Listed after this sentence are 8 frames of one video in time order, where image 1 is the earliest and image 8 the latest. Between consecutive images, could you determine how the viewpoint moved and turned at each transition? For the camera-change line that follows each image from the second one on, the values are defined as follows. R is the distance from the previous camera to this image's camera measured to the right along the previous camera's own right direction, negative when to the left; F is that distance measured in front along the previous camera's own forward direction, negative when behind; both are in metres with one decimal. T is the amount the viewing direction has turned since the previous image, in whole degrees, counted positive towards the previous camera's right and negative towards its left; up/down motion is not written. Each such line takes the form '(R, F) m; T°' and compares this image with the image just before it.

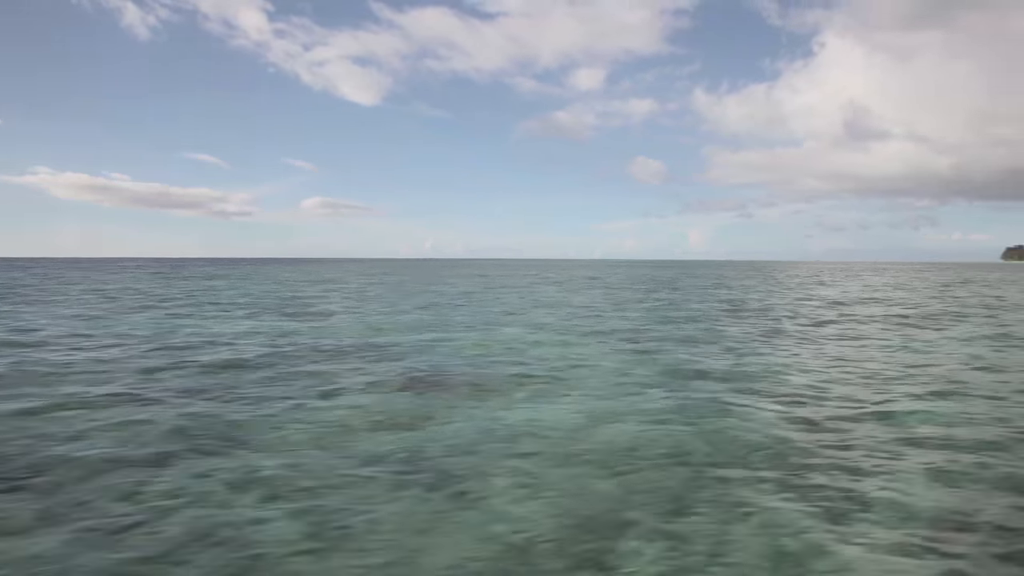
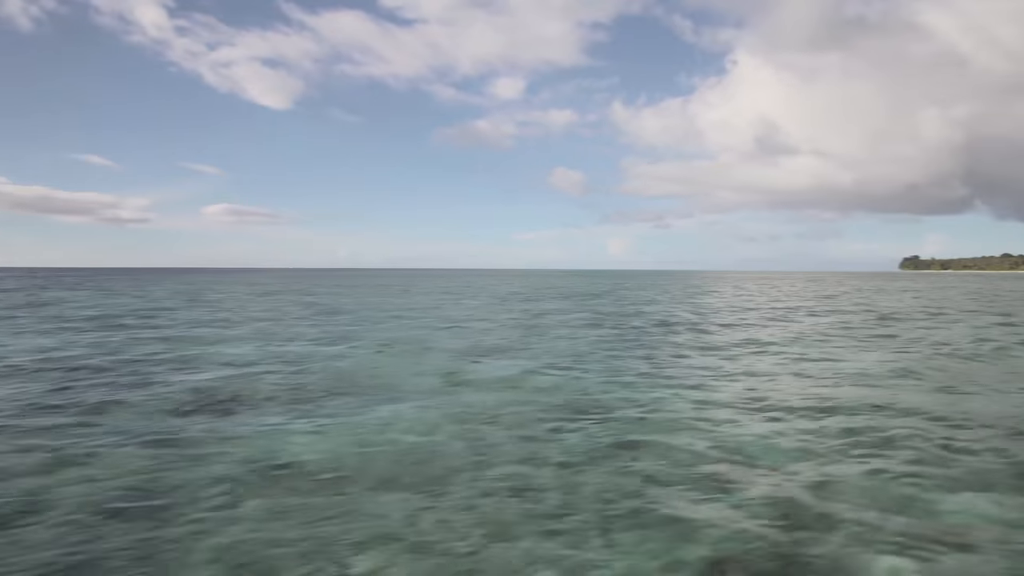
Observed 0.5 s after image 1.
(-3.7, +1.7) m; -5°
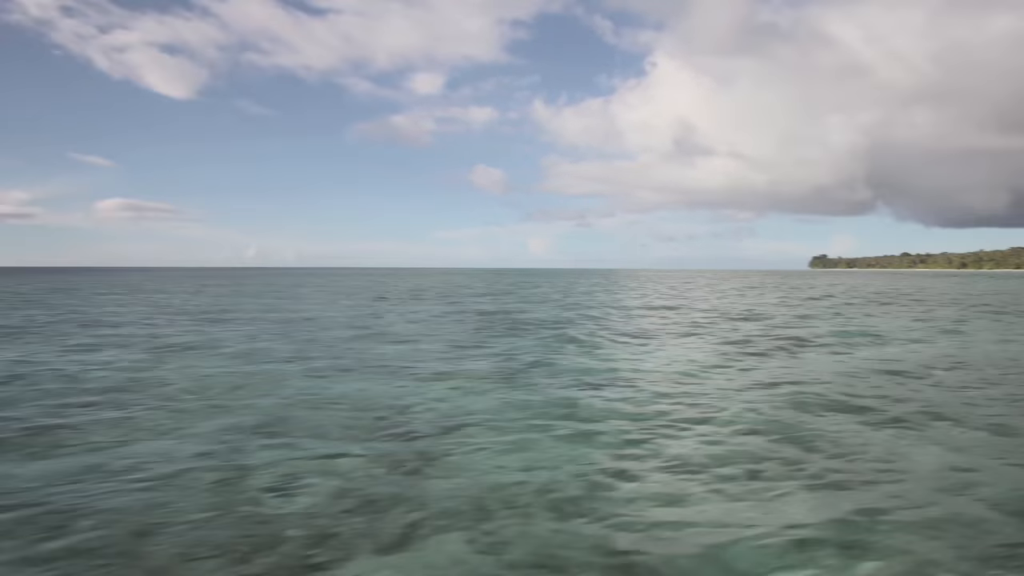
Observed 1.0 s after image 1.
(+0.3, +0.2) m; +6°
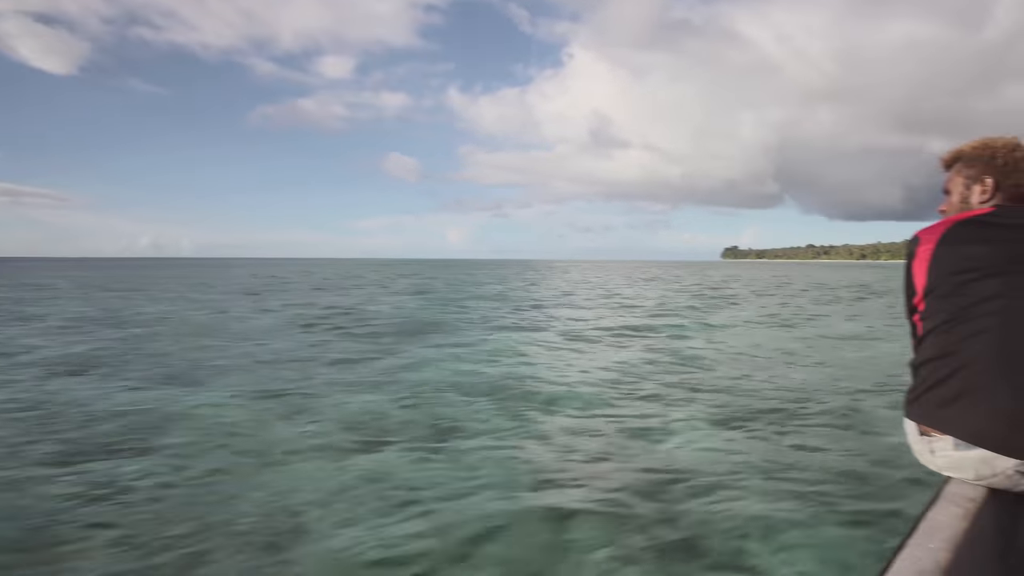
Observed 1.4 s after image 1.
(-0.2, +0.4) m; +7°
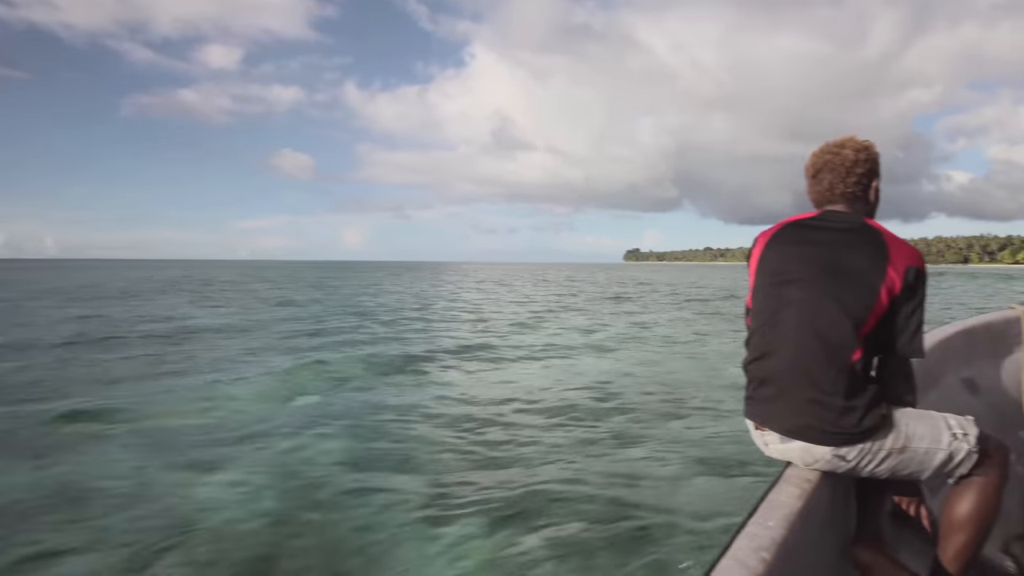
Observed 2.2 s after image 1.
(+0.4, 0.0) m; +6°
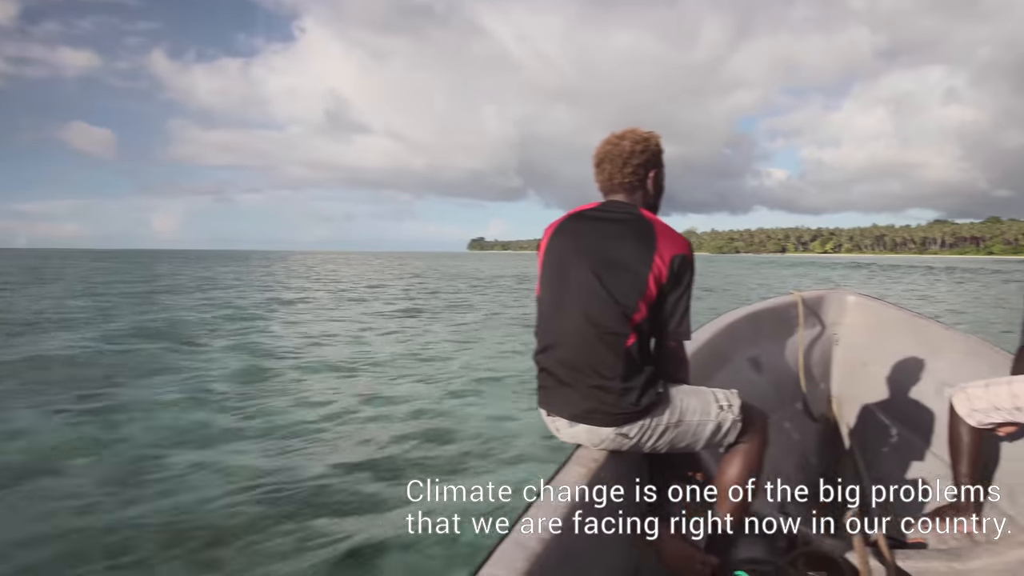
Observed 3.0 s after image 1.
(+0.5, 0.0) m; +11°
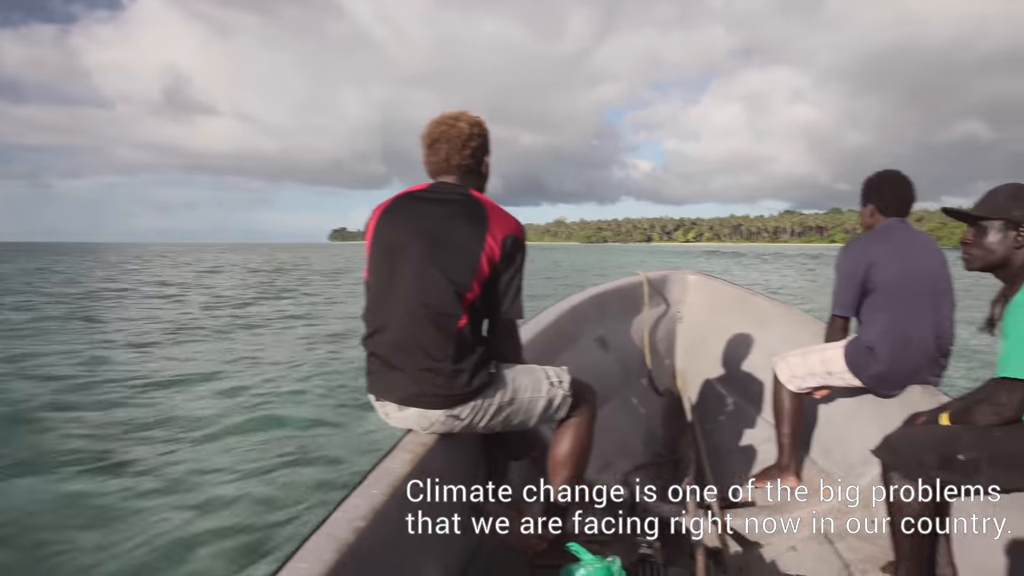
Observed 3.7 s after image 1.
(+0.4, +0.1) m; +9°
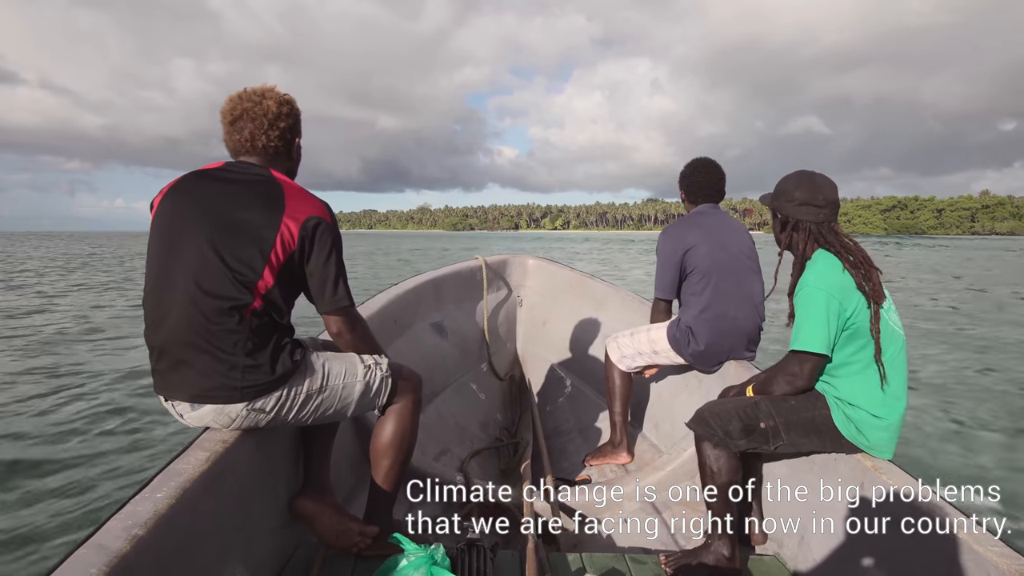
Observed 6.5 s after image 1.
(+0.5, +0.1) m; +10°
